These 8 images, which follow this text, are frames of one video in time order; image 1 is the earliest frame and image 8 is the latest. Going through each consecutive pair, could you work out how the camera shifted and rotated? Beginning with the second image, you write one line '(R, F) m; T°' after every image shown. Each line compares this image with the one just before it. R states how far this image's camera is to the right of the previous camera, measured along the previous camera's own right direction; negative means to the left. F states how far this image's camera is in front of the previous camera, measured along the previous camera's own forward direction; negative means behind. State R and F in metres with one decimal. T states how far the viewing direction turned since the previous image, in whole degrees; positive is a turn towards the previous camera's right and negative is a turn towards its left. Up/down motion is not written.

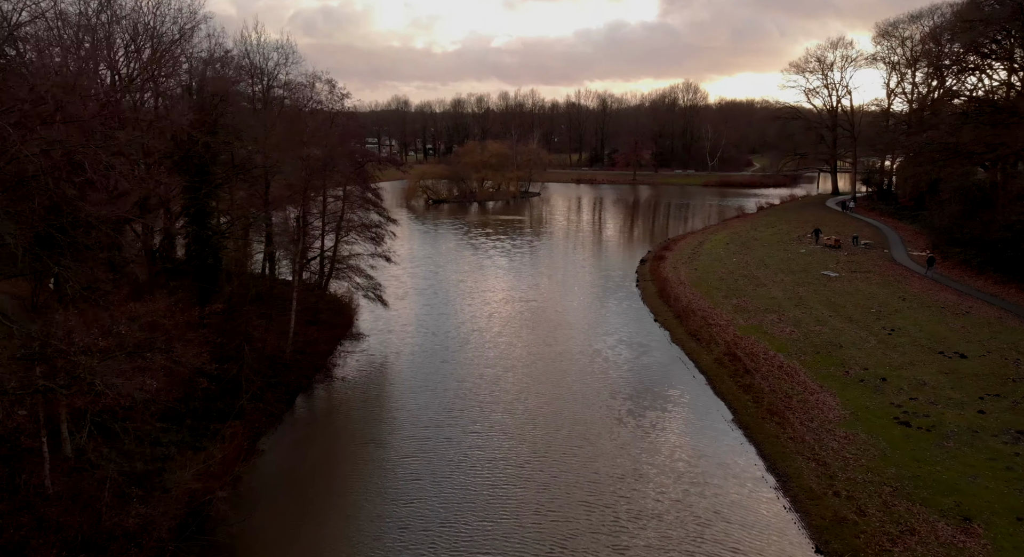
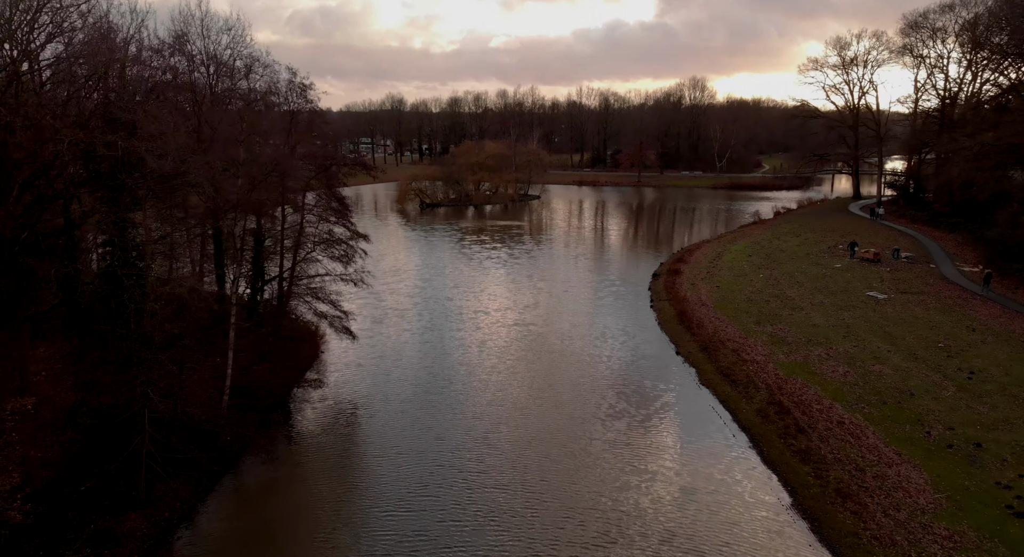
(+0.2, +6.3) m; 0°
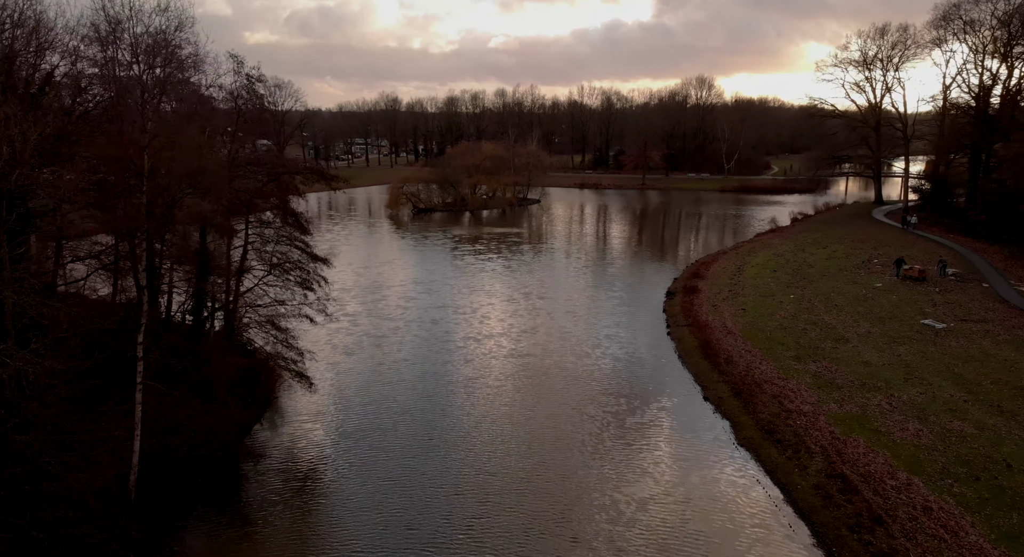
(+0.2, +5.6) m; 0°
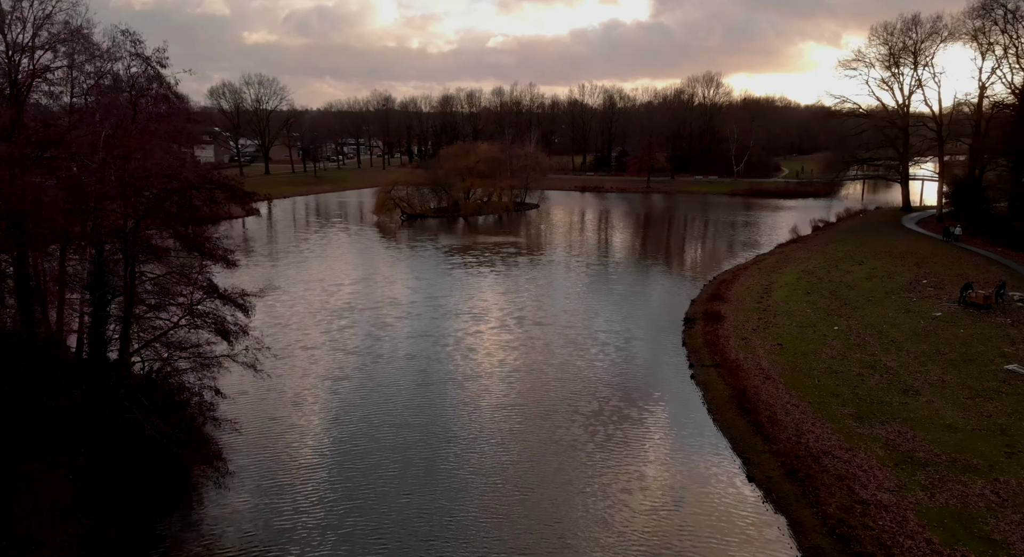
(+0.4, +6.4) m; 0°
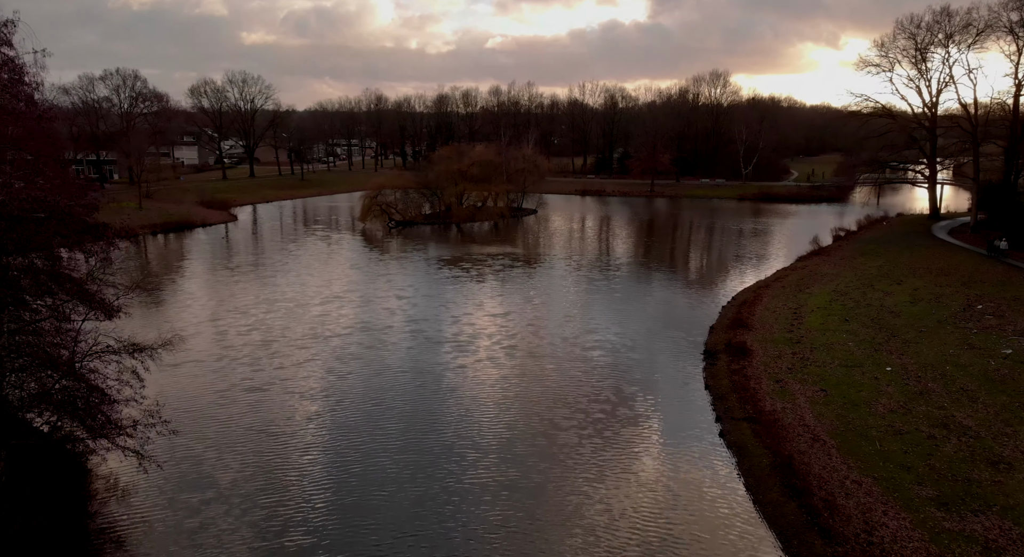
(+0.4, +5.6) m; 0°
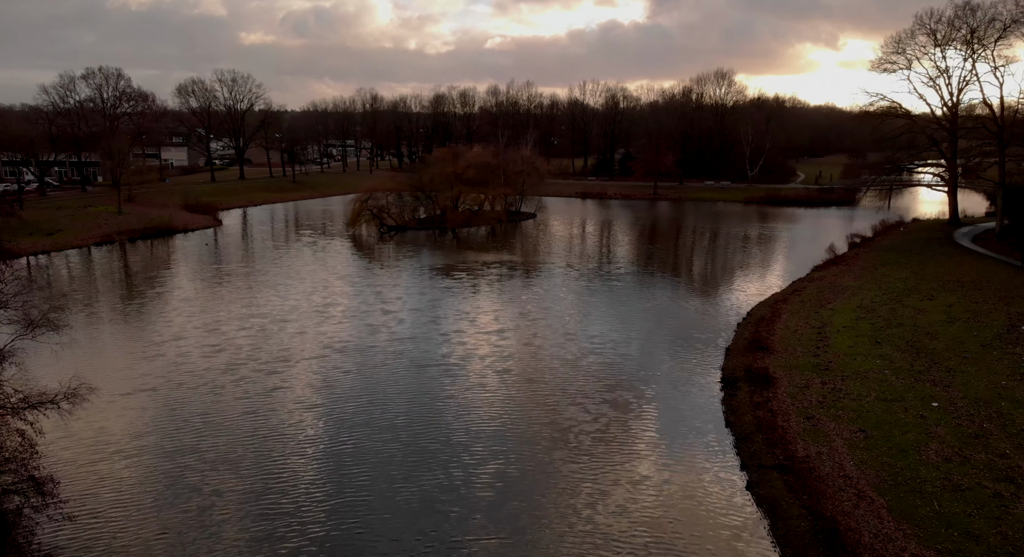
(+0.2, +3.5) m; 0°
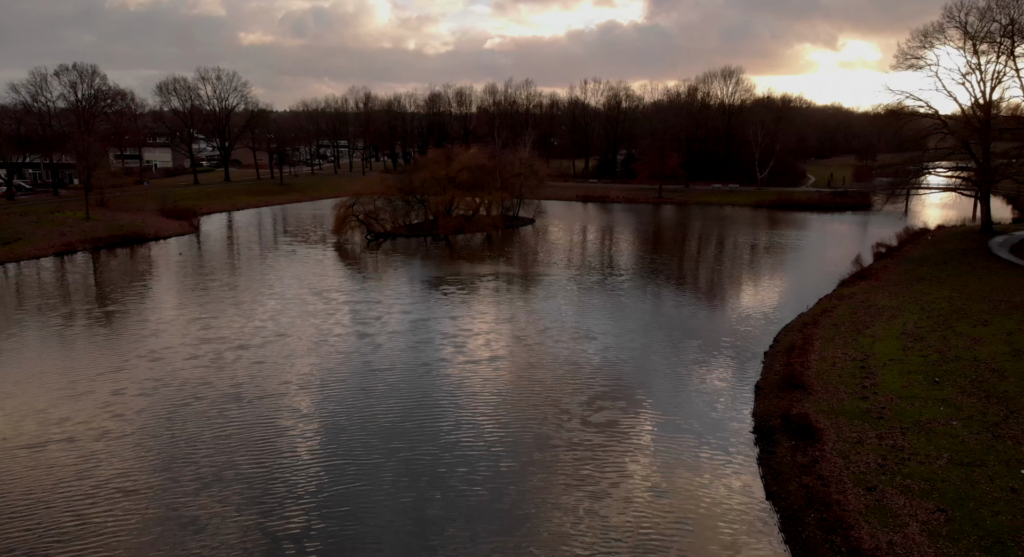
(+0.3, +4.9) m; 0°
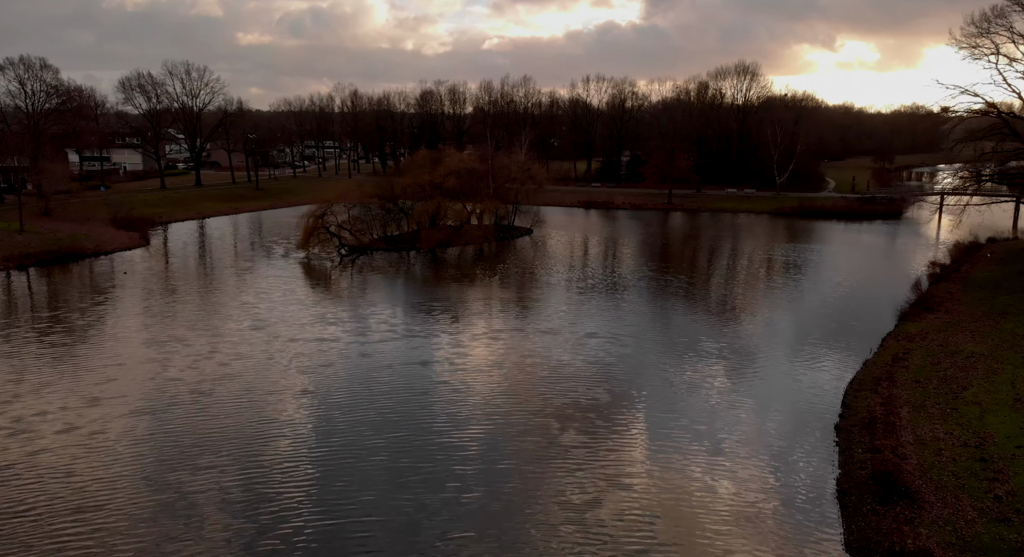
(+0.5, +8.3) m; 0°
